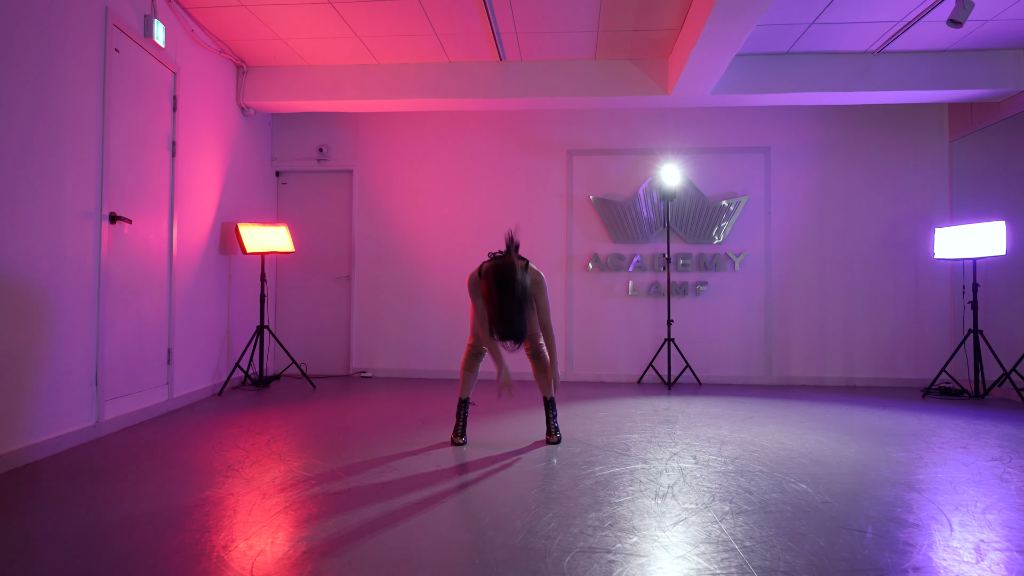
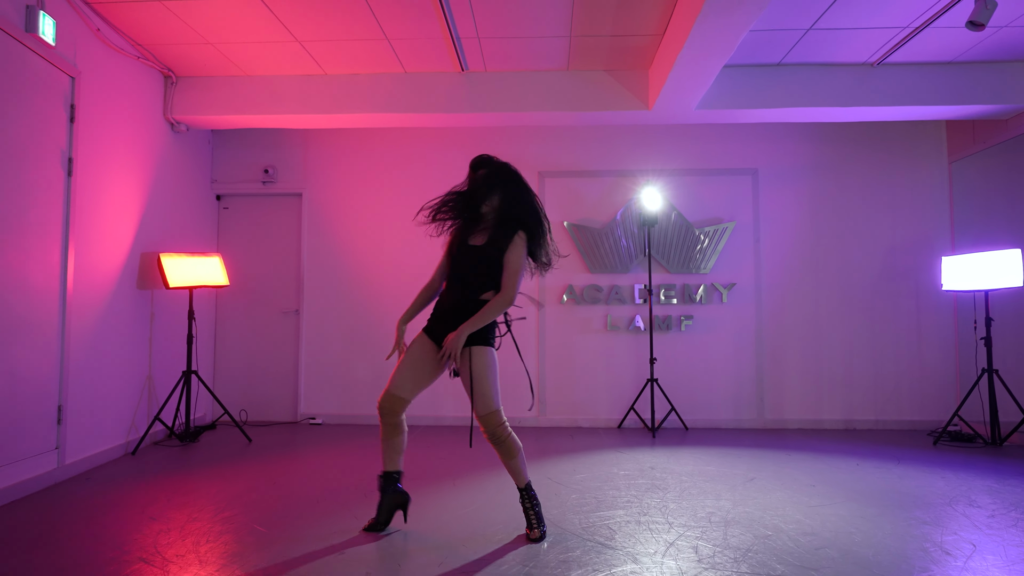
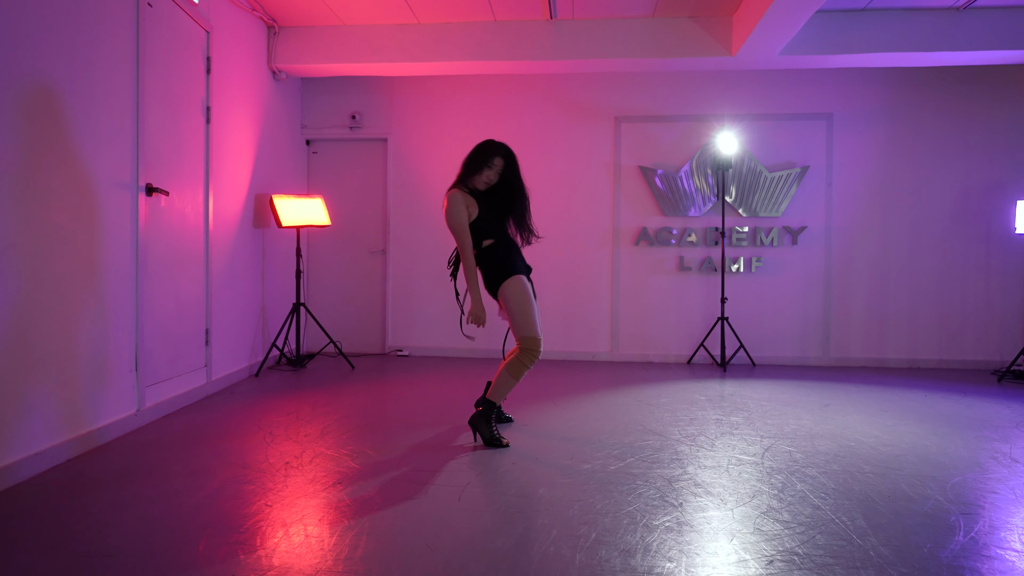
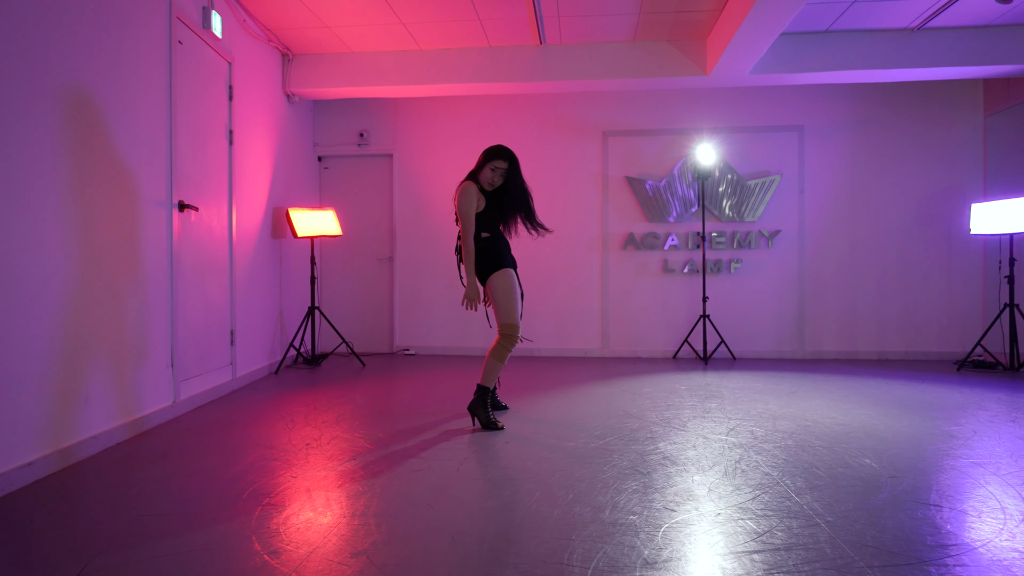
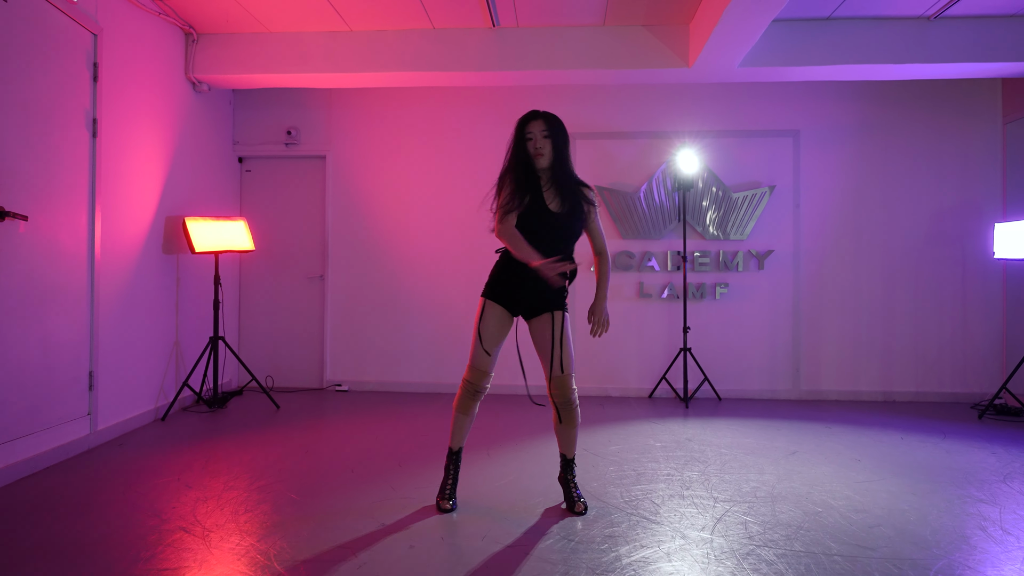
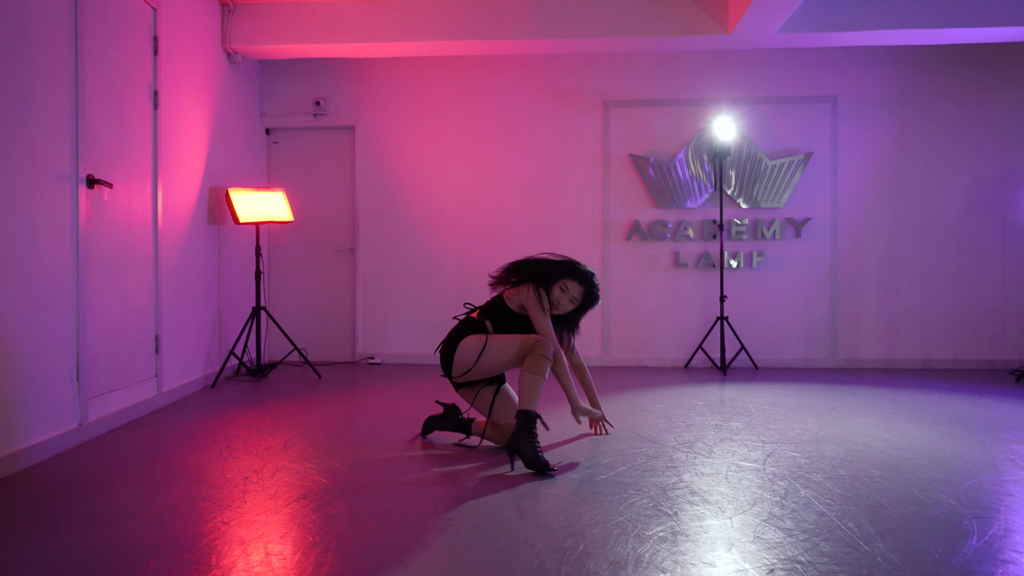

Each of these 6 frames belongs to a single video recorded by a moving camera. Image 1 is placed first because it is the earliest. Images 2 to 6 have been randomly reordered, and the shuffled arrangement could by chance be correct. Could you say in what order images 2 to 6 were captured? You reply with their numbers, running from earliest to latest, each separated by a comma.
5, 2, 4, 3, 6
